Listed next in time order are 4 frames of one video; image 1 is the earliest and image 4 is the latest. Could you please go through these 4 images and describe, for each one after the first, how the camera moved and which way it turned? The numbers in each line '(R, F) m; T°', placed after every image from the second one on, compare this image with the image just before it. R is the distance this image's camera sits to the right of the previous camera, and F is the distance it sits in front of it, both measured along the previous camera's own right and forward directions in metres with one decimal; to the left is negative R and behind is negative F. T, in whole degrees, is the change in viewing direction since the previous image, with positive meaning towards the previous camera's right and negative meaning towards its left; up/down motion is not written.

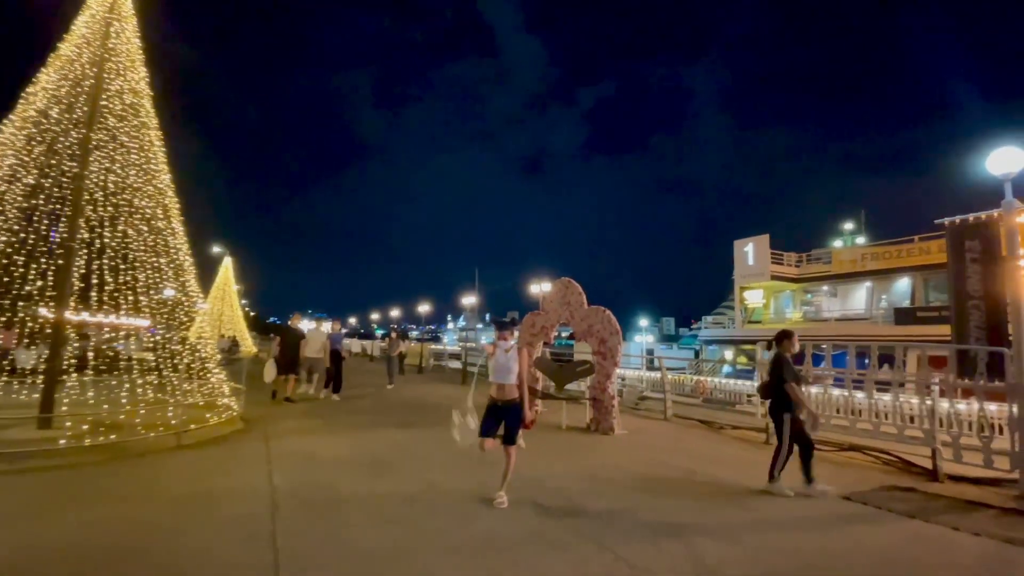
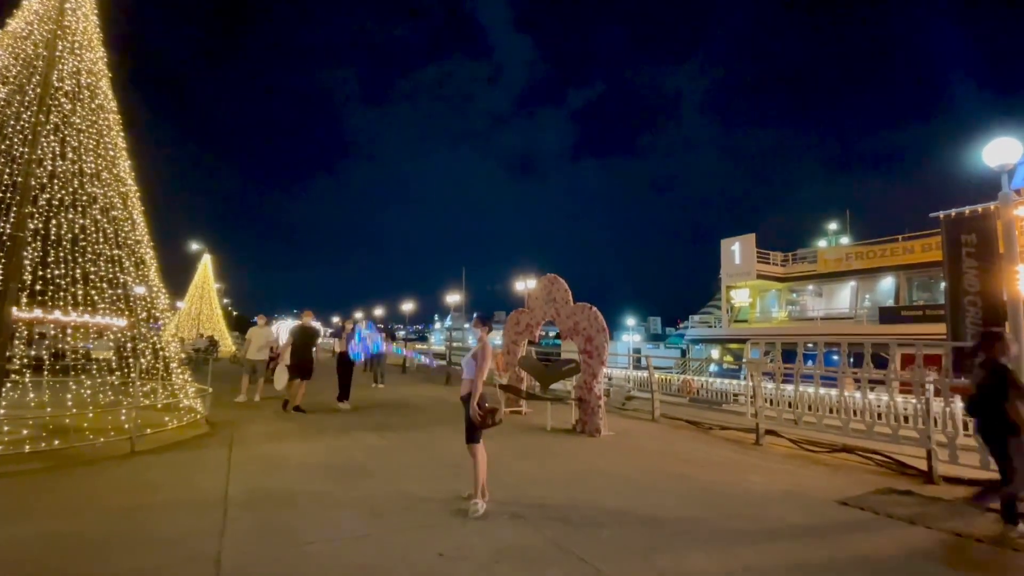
(+0.1, +0.5) m; +1°
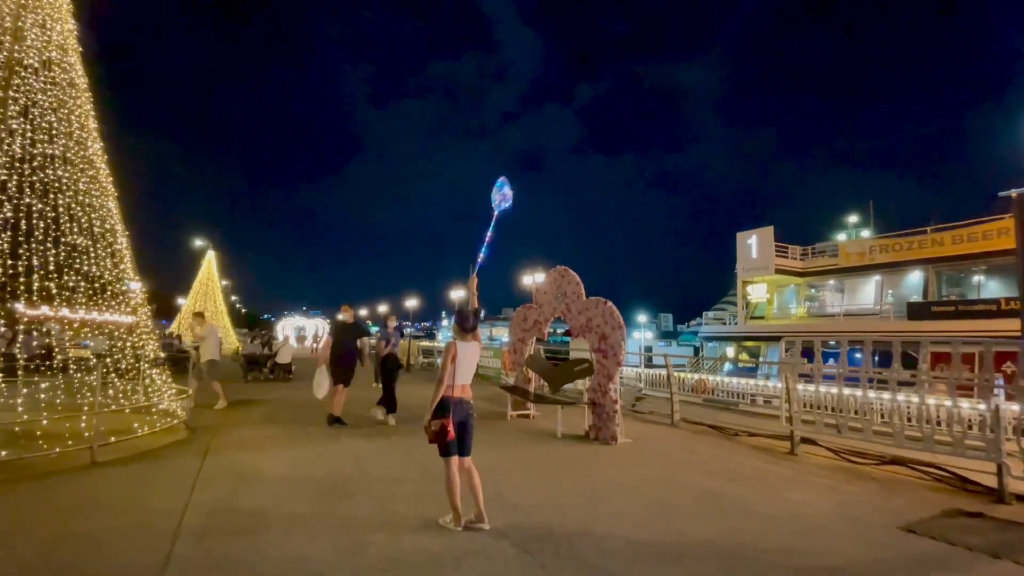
(0.0, +1.0) m; -1°
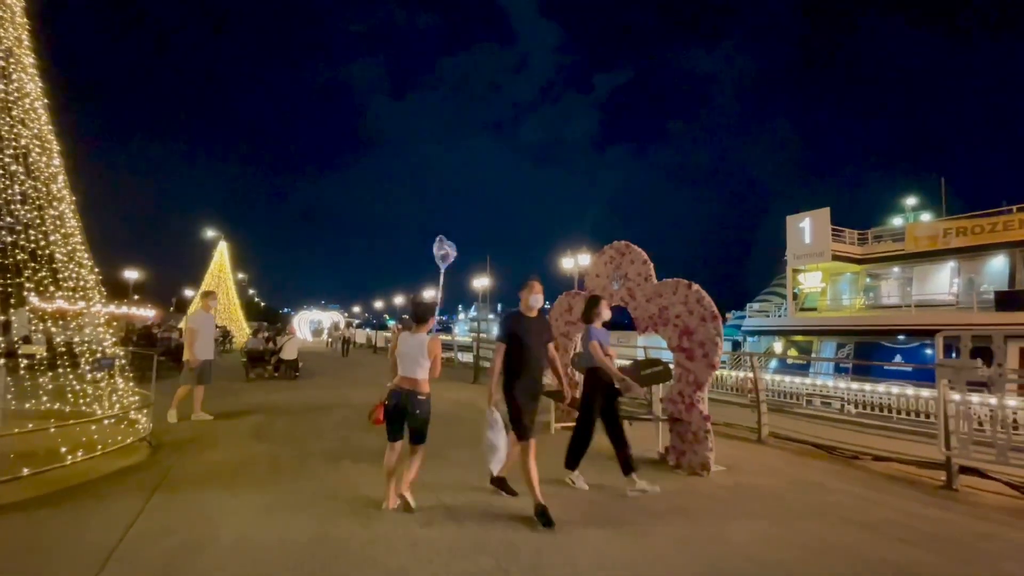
(-0.4, +2.3) m; -1°
